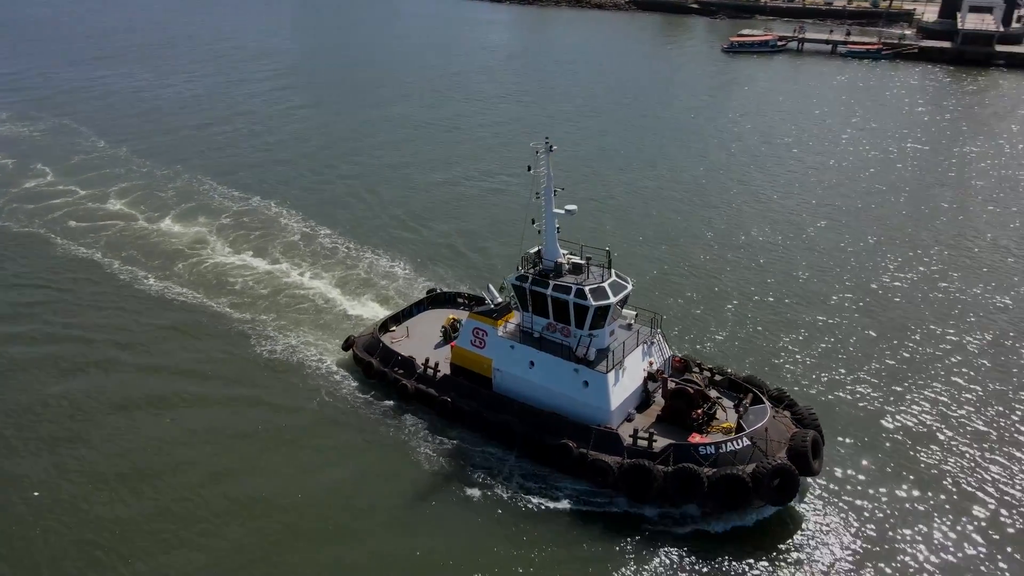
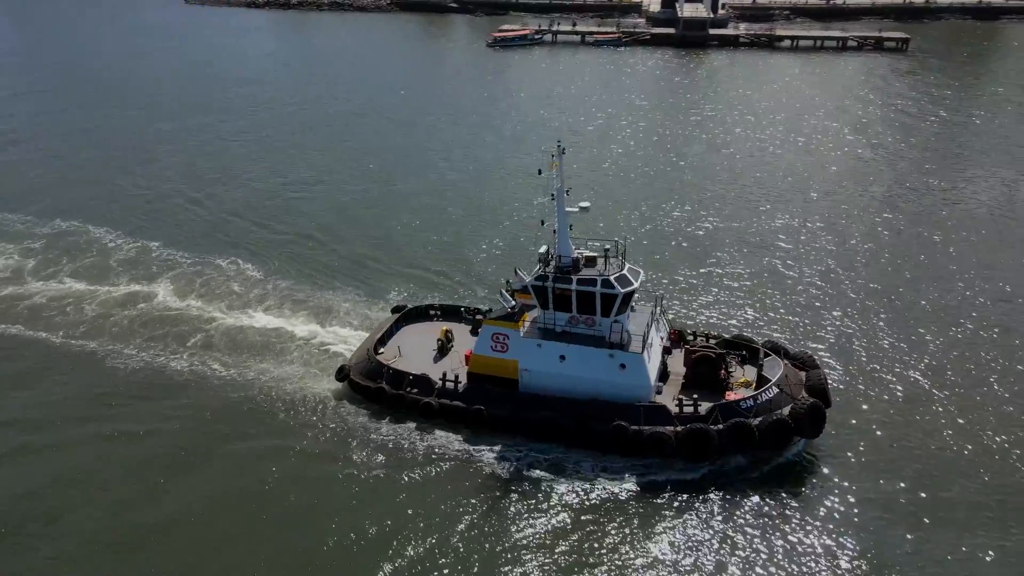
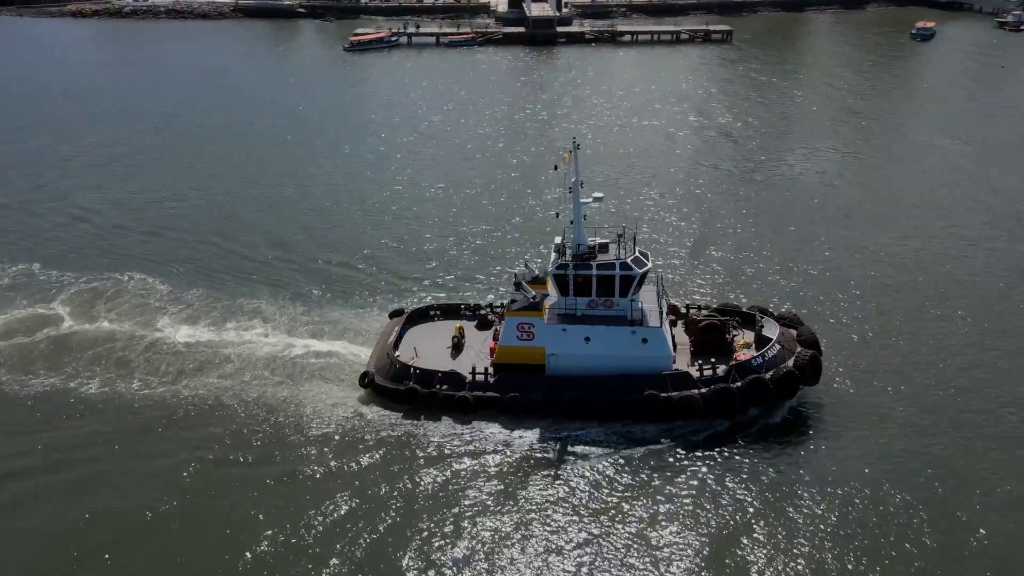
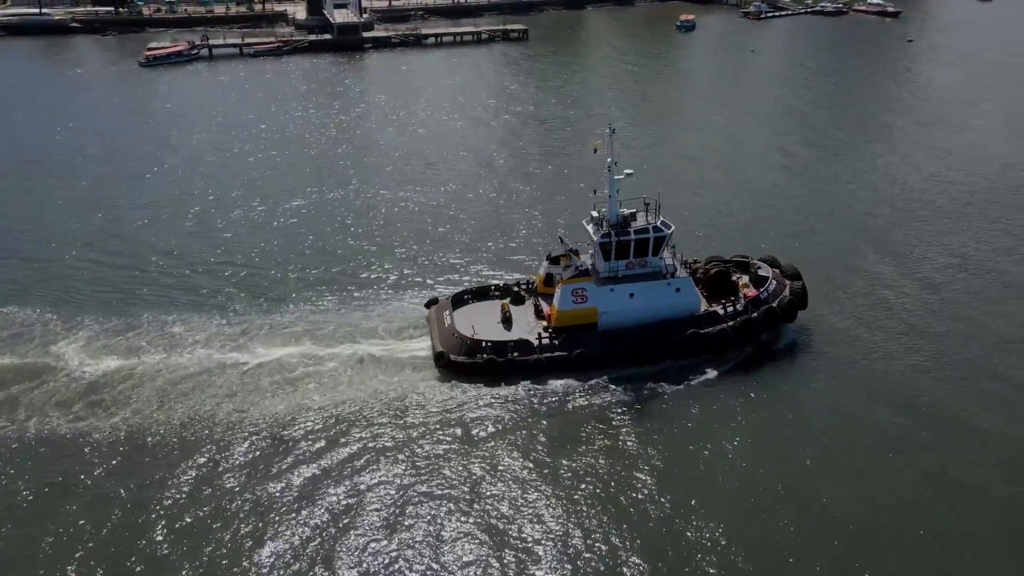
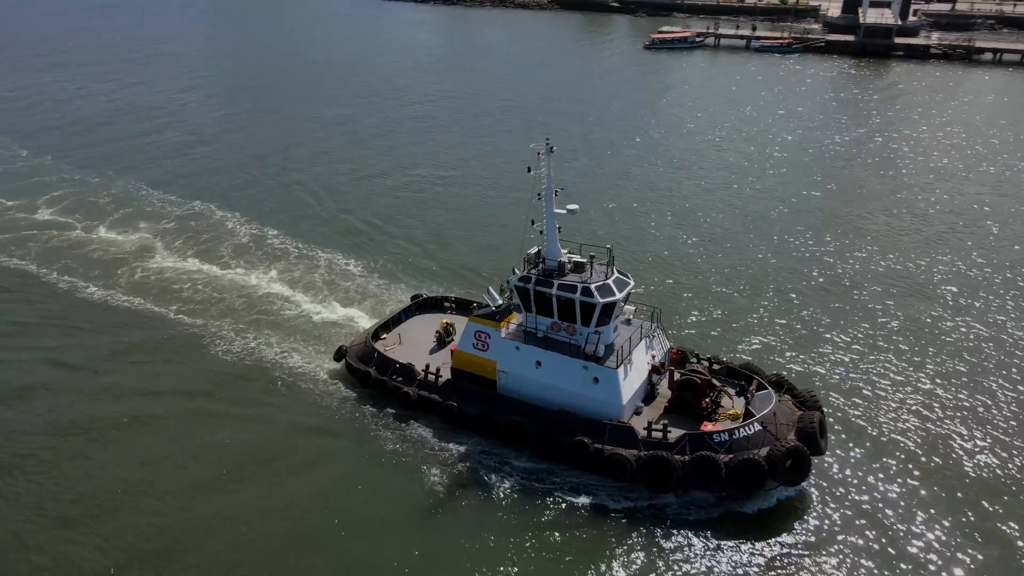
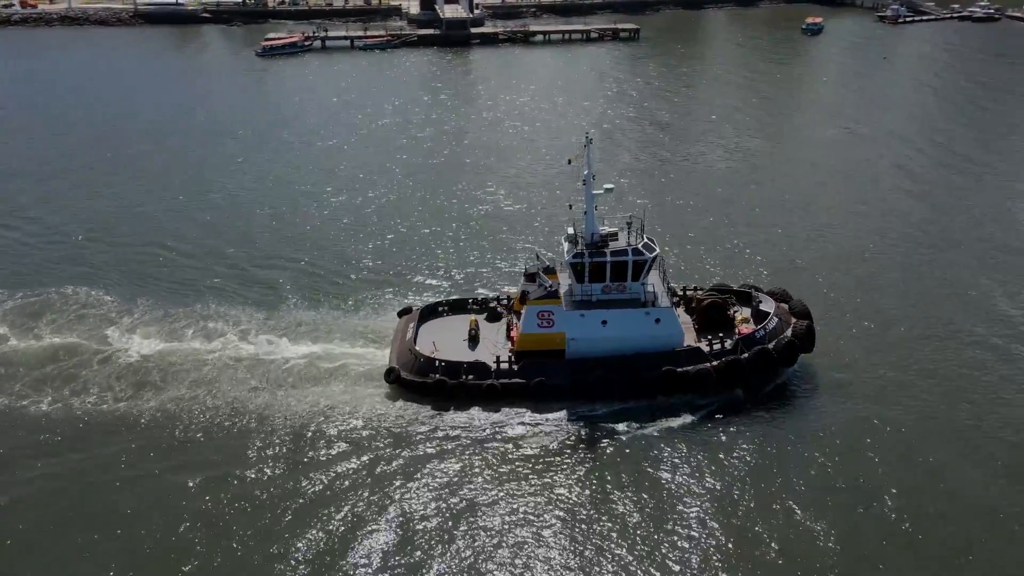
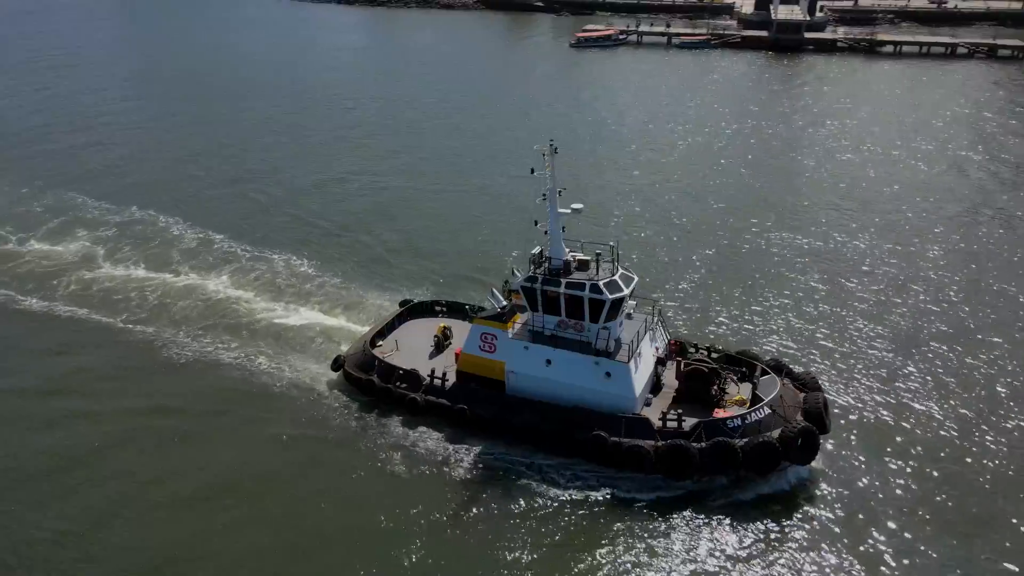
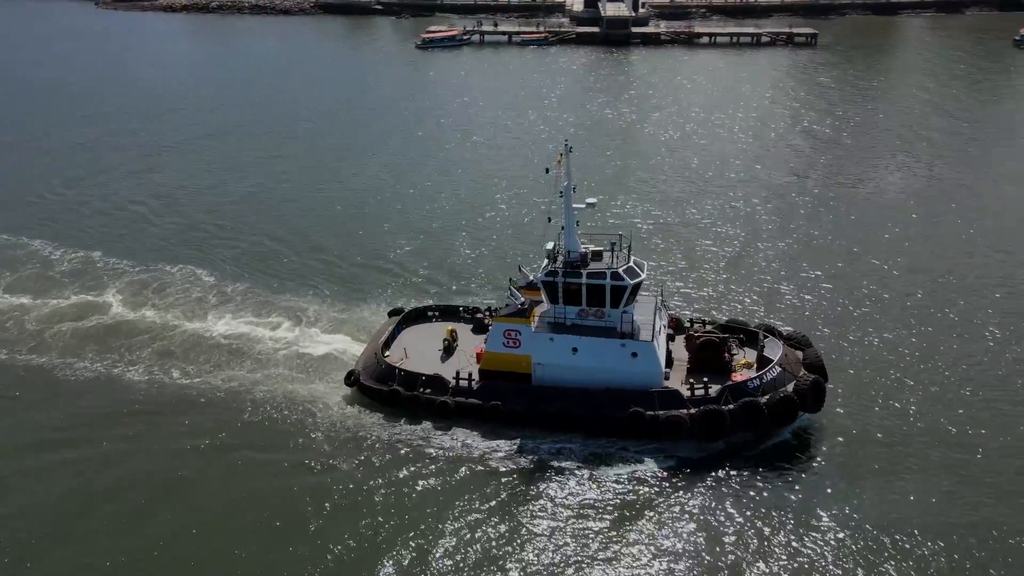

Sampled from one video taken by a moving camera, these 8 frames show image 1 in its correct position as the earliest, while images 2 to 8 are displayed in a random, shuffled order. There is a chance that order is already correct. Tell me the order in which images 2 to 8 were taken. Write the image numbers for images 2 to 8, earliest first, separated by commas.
5, 7, 2, 8, 3, 6, 4
